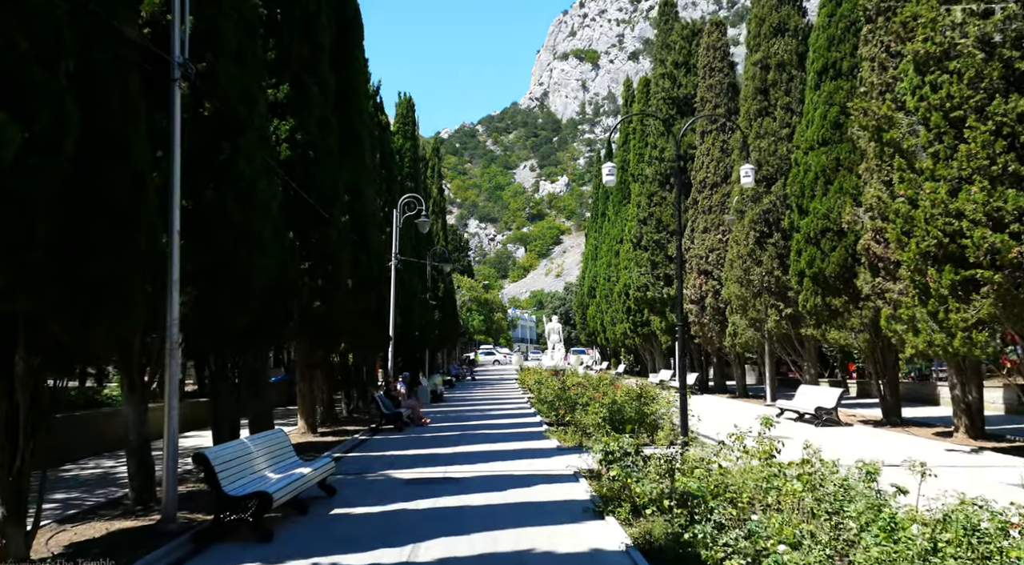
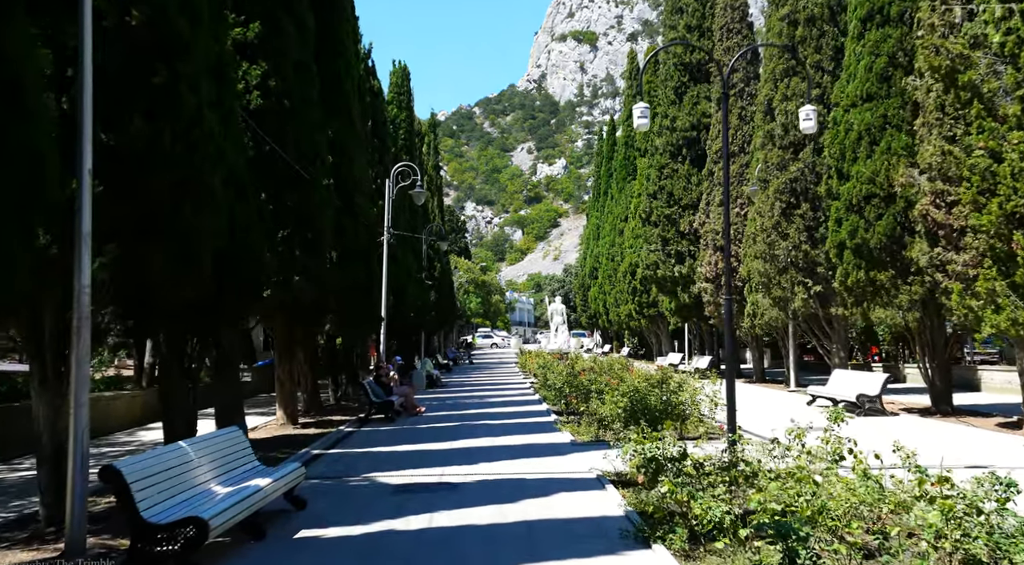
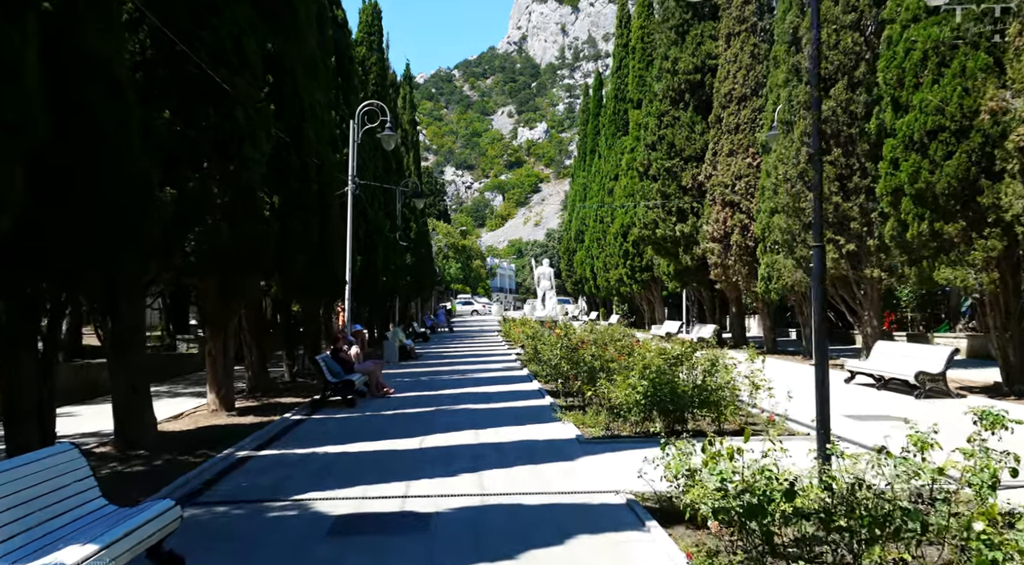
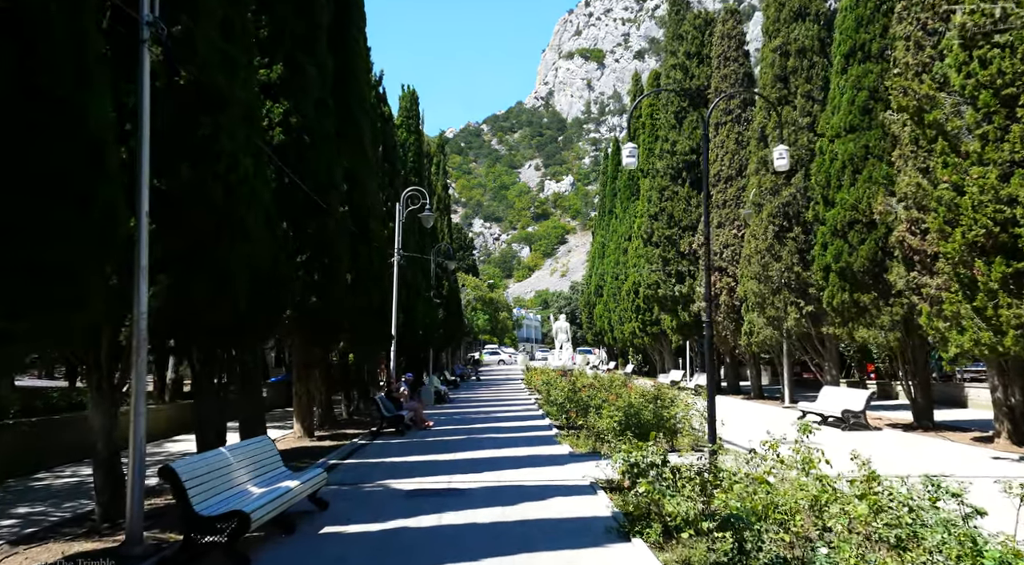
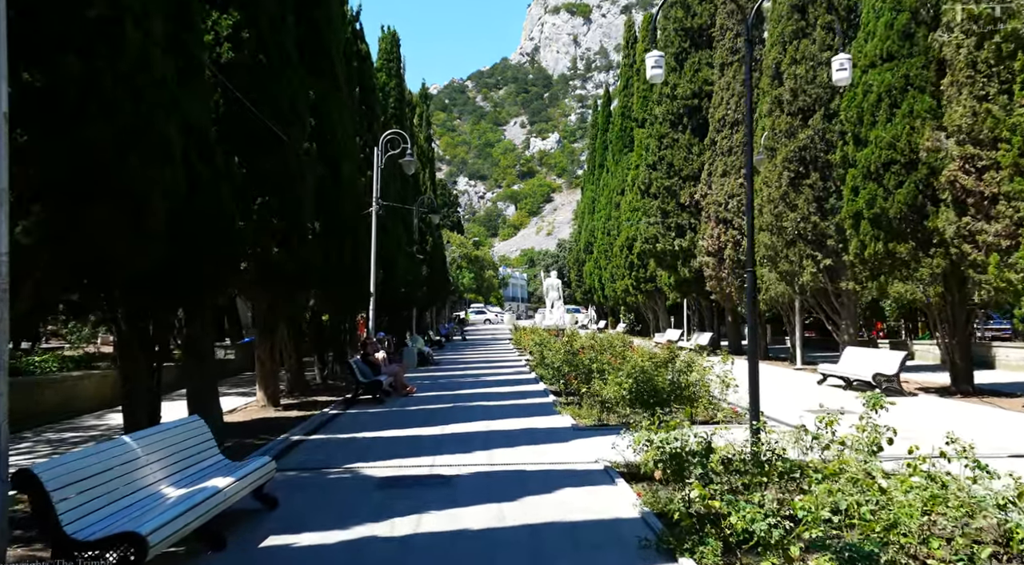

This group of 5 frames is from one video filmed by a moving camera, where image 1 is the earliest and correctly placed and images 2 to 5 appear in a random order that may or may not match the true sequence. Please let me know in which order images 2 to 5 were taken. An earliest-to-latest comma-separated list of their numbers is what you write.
4, 2, 5, 3
